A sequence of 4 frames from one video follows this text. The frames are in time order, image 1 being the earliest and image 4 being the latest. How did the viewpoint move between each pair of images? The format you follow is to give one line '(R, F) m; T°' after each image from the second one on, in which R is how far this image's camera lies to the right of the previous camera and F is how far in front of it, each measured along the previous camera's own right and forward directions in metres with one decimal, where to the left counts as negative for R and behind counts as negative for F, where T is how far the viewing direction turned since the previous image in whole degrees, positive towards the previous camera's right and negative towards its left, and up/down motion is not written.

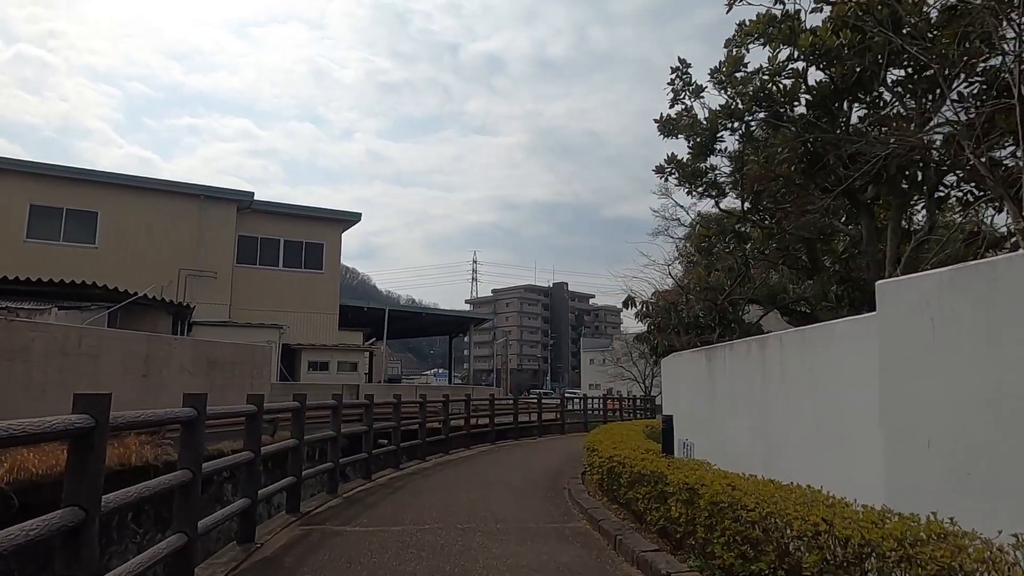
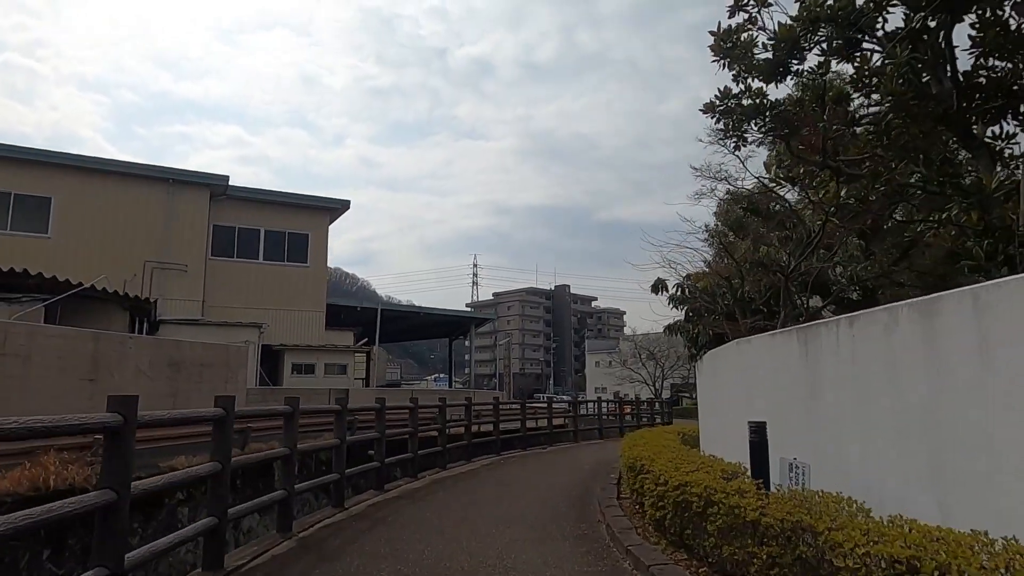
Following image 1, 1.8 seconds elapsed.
(-0.1, +2.0) m; 0°
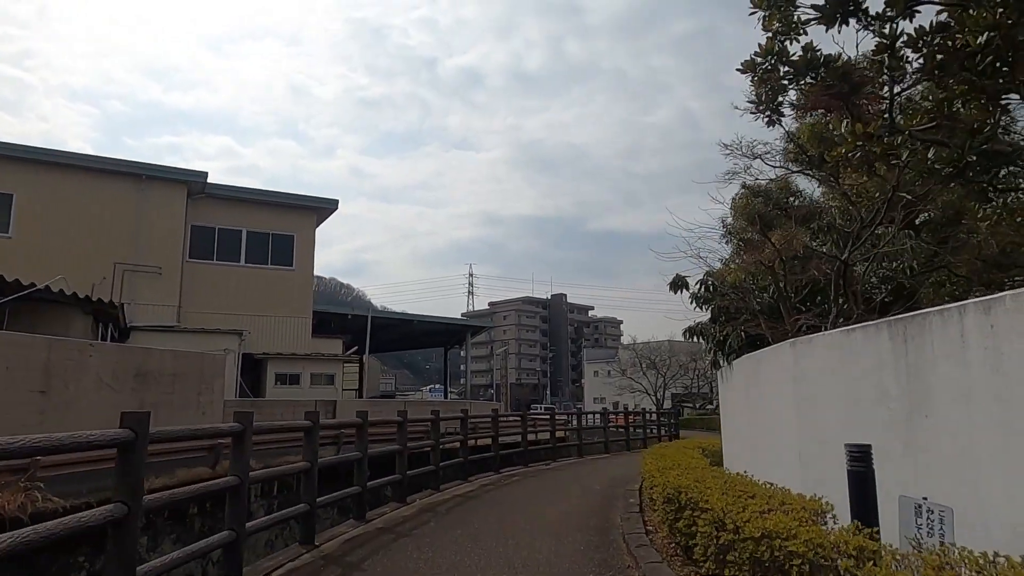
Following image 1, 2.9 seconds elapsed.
(-0.1, +1.1) m; 0°
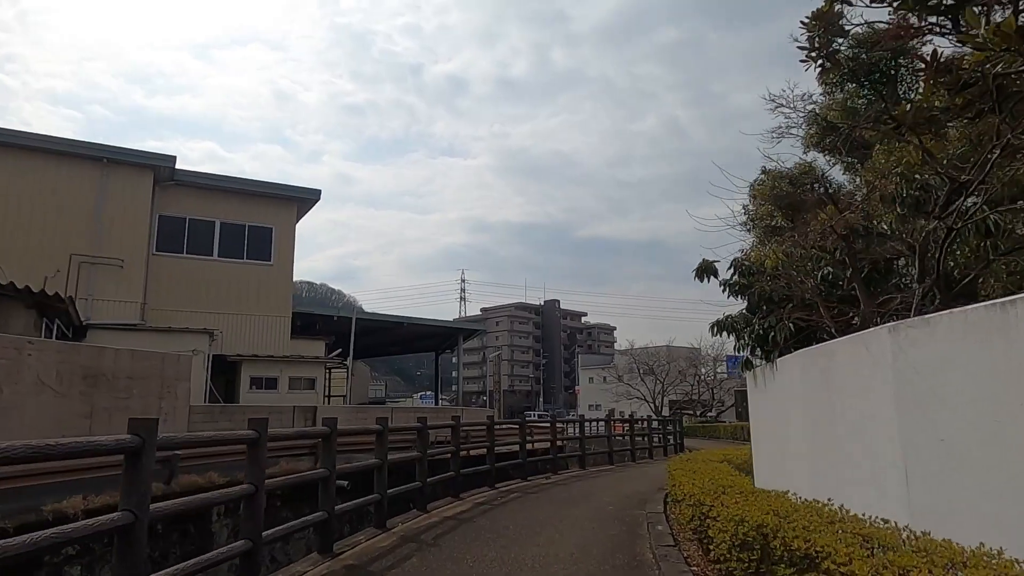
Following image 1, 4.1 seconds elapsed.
(-0.1, +1.3) m; +1°
